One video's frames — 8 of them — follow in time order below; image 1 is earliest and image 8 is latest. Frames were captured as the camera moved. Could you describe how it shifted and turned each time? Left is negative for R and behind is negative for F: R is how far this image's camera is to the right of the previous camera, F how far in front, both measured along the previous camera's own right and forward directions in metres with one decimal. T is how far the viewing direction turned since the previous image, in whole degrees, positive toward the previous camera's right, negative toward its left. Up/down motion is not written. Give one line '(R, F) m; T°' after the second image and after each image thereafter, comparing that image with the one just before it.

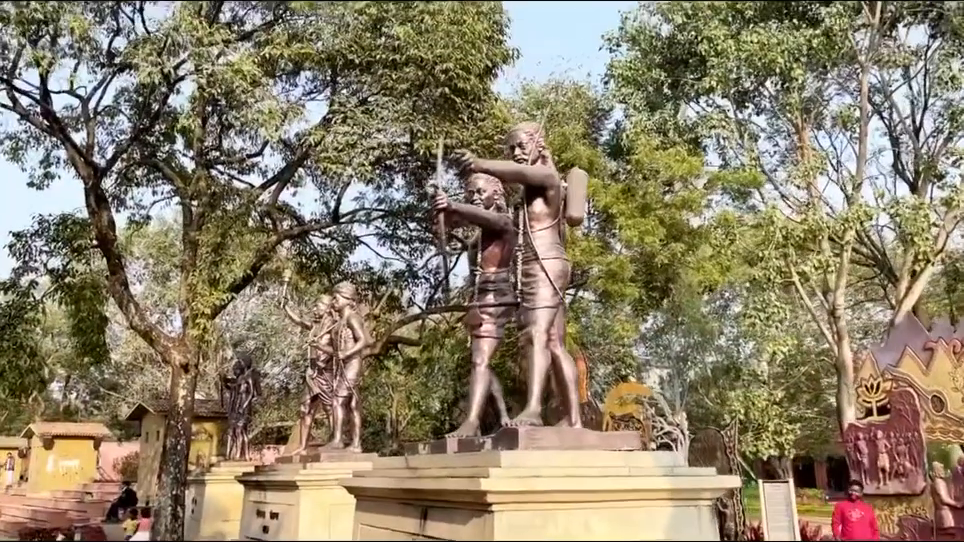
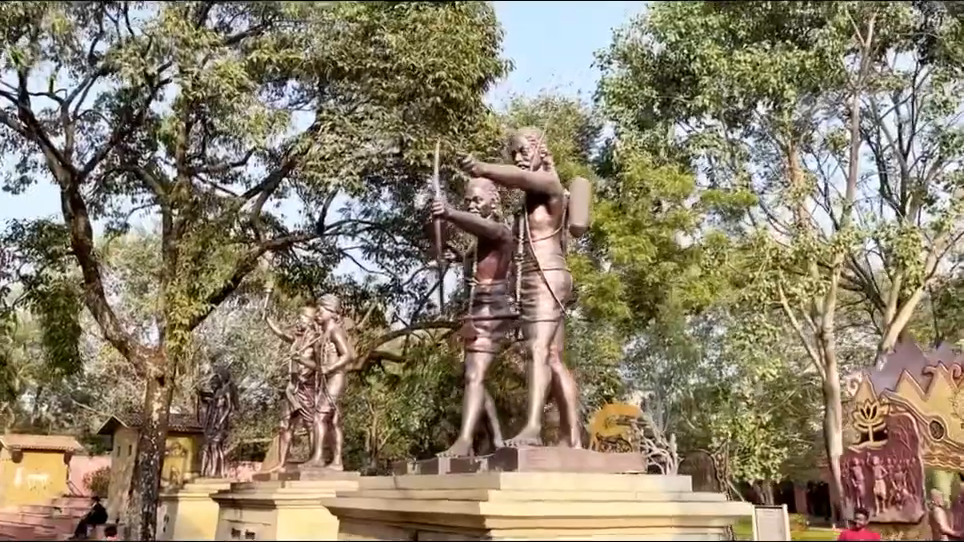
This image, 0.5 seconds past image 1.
(-0.1, +0.3) m; +1°
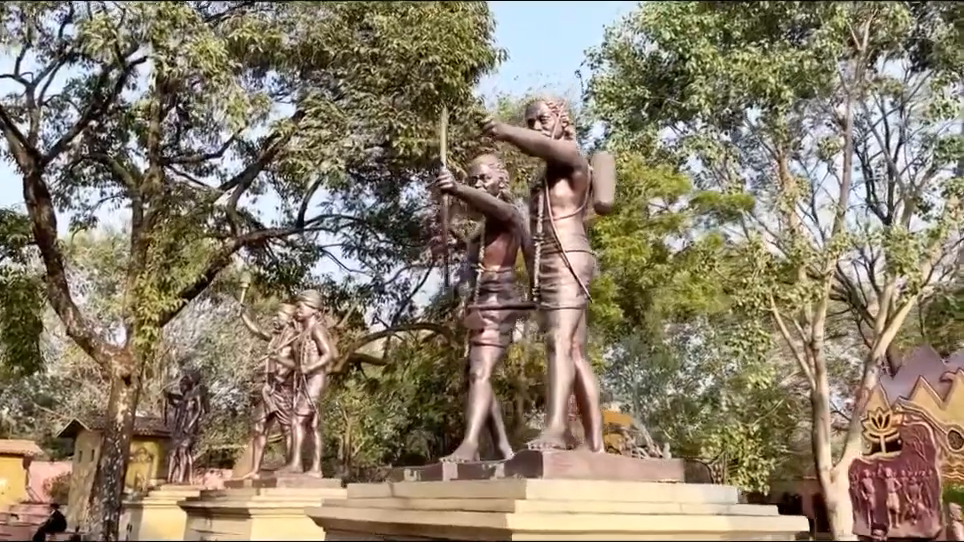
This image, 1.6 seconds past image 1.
(-0.2, +0.6) m; +2°
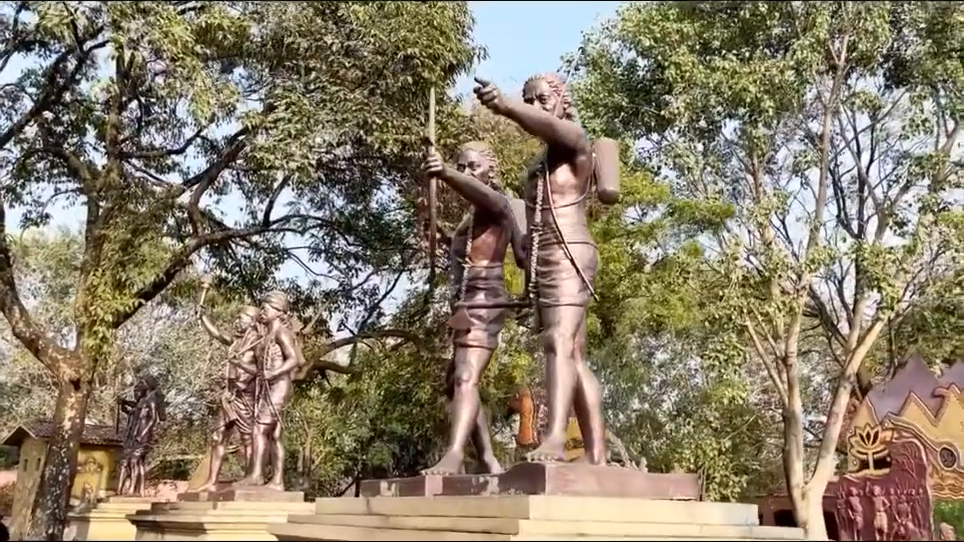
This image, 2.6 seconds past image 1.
(-0.1, +0.4) m; +3°
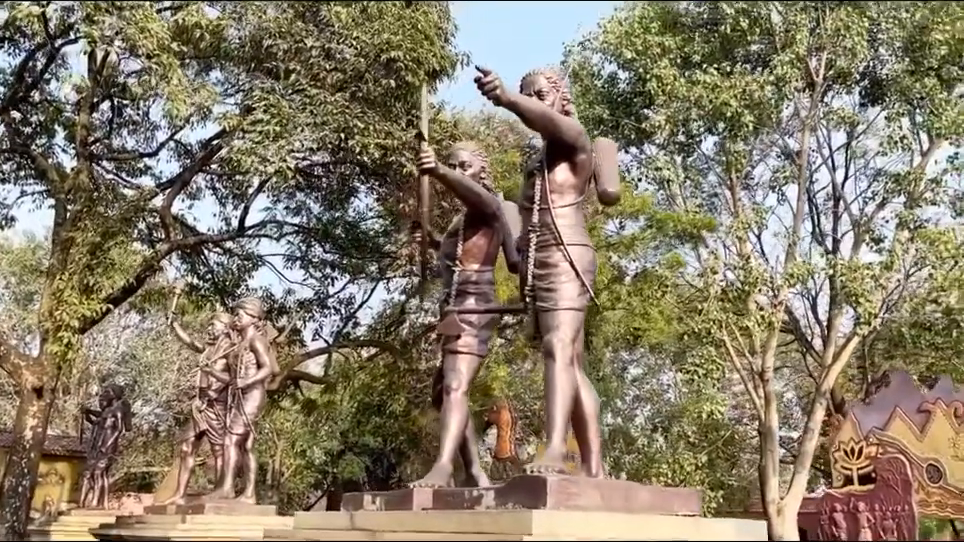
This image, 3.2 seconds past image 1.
(-0.1, +0.2) m; +2°
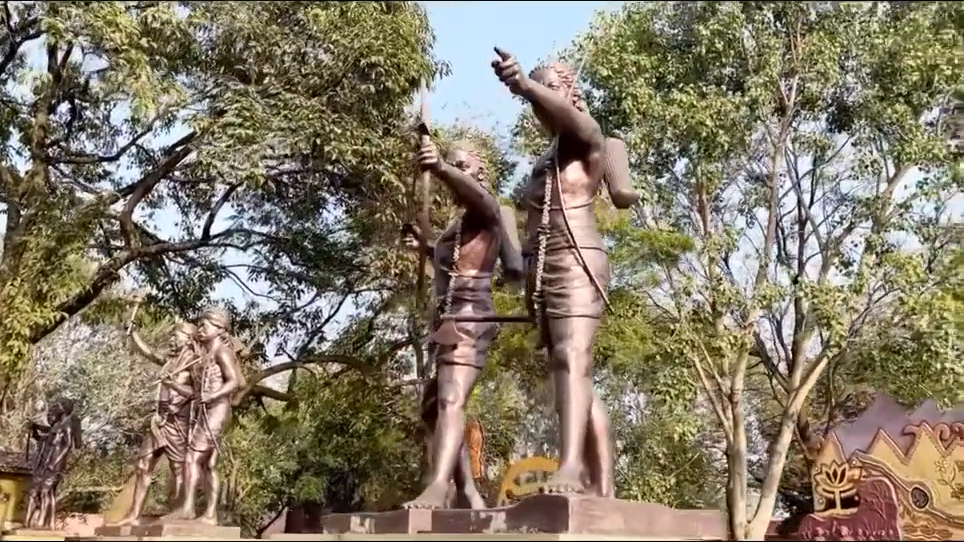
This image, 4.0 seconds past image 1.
(-0.2, +0.3) m; +3°
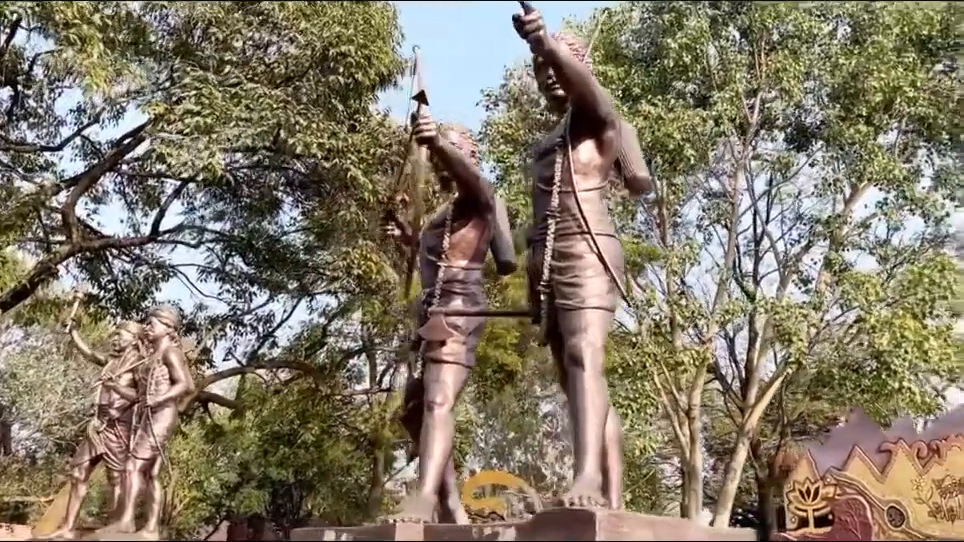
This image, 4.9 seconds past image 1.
(-0.2, +0.4) m; +4°
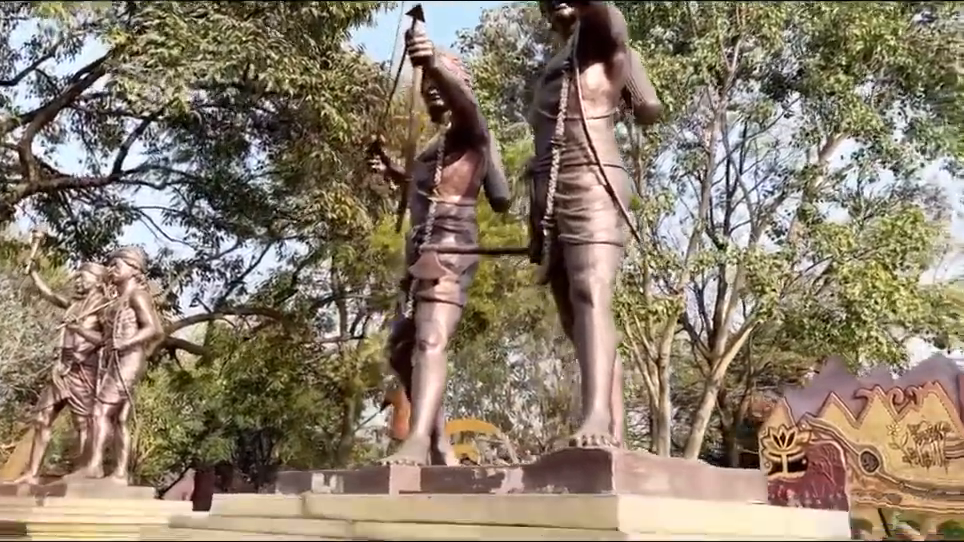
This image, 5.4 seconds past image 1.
(-0.1, +0.2) m; +2°
